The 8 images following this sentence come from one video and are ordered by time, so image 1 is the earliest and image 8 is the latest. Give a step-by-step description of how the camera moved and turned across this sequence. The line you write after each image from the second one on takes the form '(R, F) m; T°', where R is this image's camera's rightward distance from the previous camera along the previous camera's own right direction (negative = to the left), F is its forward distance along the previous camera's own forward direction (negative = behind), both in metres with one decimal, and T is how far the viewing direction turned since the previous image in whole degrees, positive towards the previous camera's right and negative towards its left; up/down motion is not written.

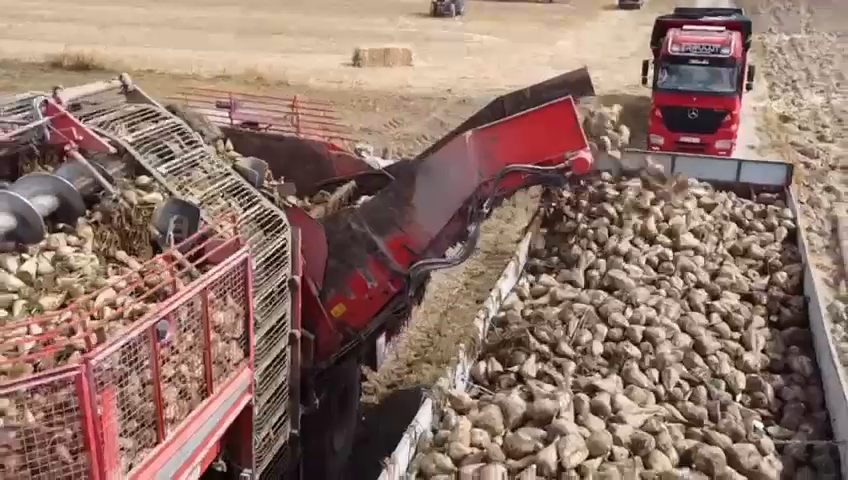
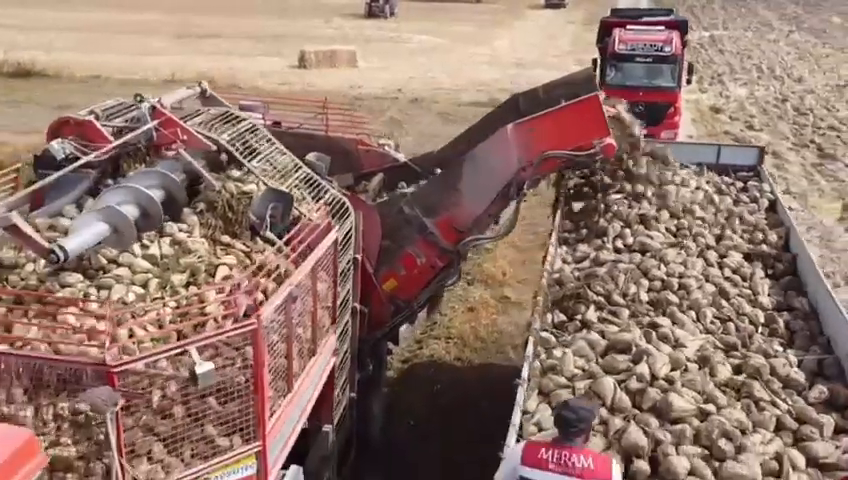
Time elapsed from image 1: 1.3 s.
(-1.1, -0.9) m; +5°
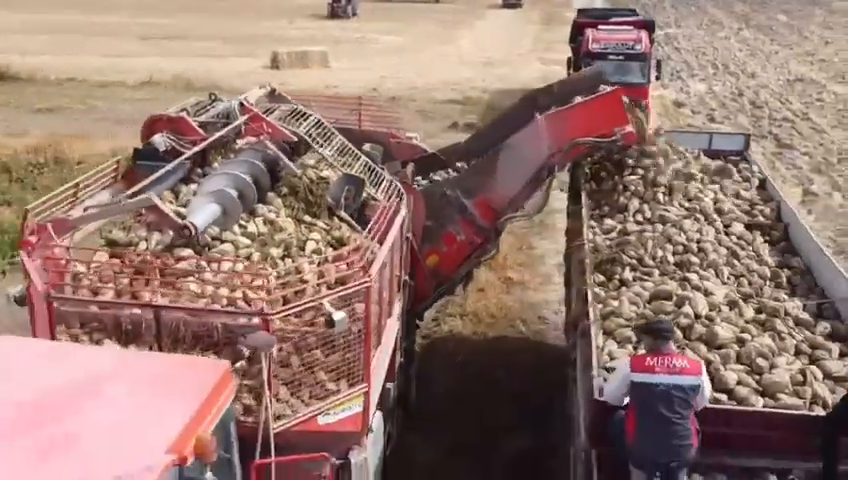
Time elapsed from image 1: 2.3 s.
(-0.9, -0.9) m; +3°
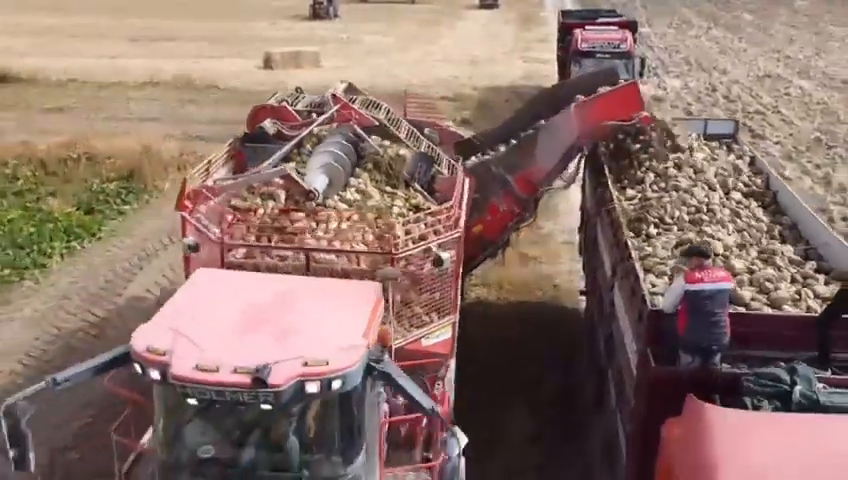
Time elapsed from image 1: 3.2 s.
(-1.0, -1.5) m; +2°
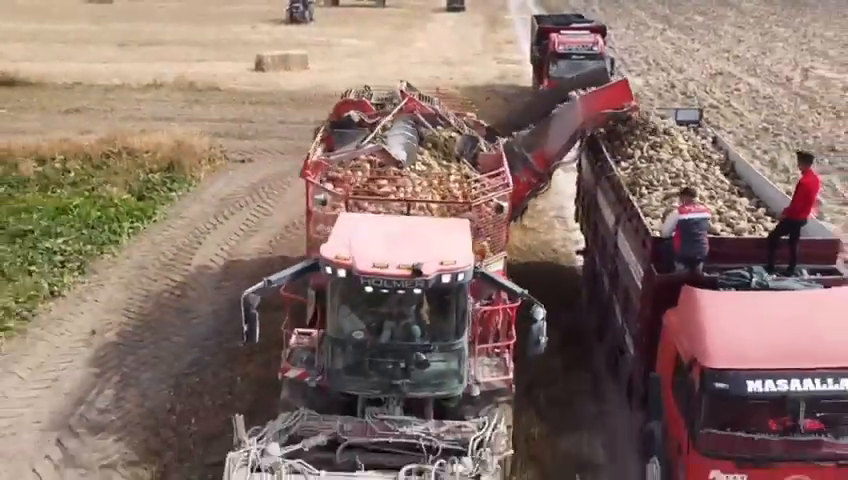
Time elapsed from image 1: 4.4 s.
(-1.3, -2.6) m; +3°
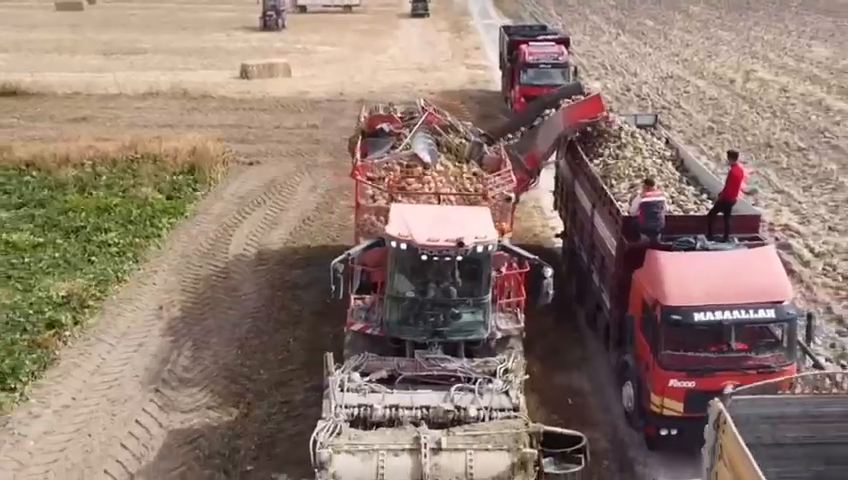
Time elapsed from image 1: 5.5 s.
(-1.0, -2.8) m; +3°
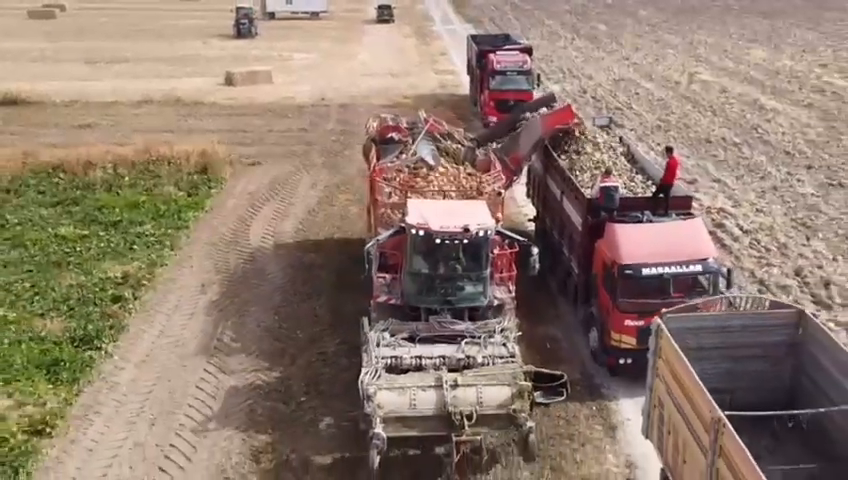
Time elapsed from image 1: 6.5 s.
(-0.9, -3.2) m; +3°
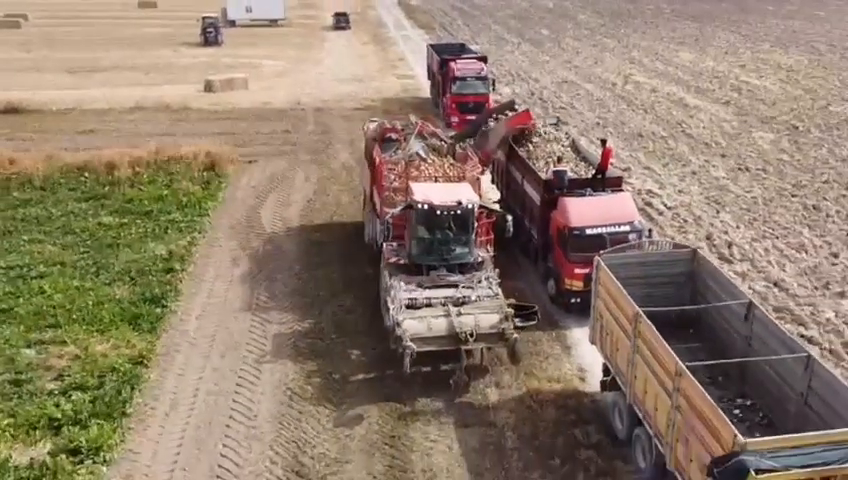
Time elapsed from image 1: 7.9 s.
(-1.2, -4.4) m; +4°
